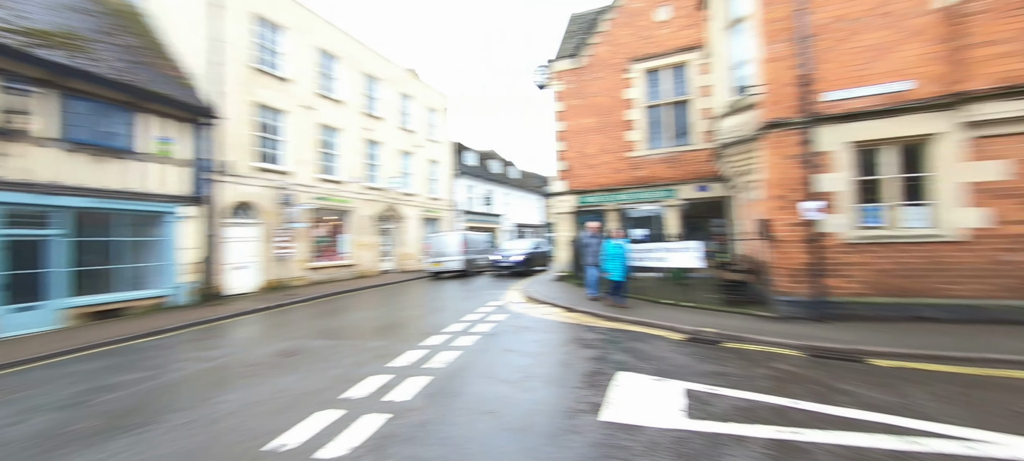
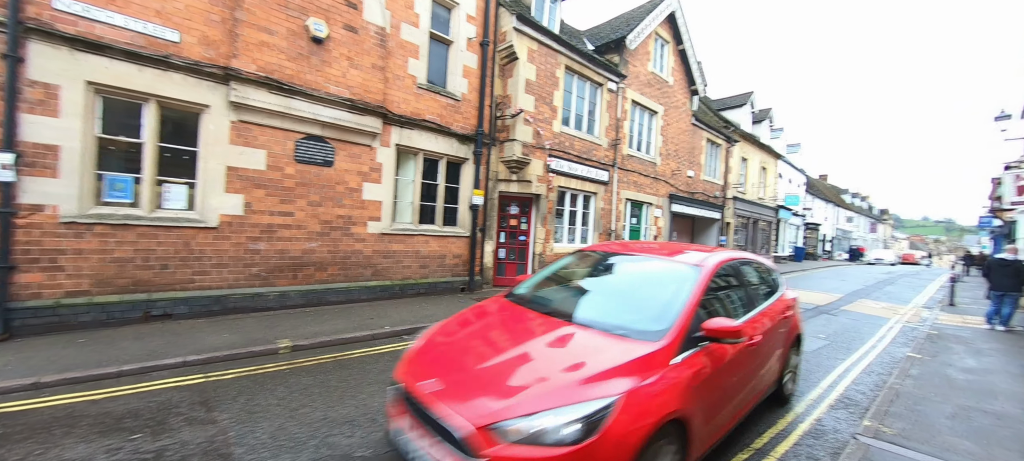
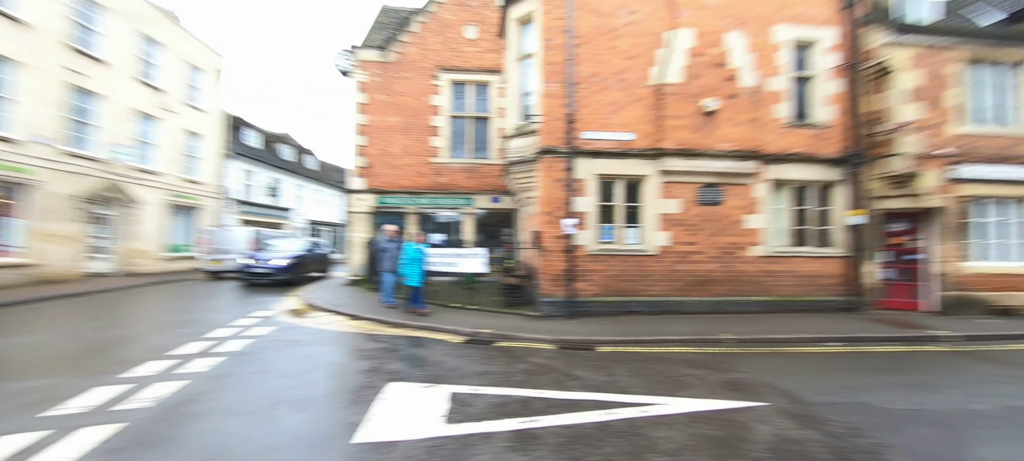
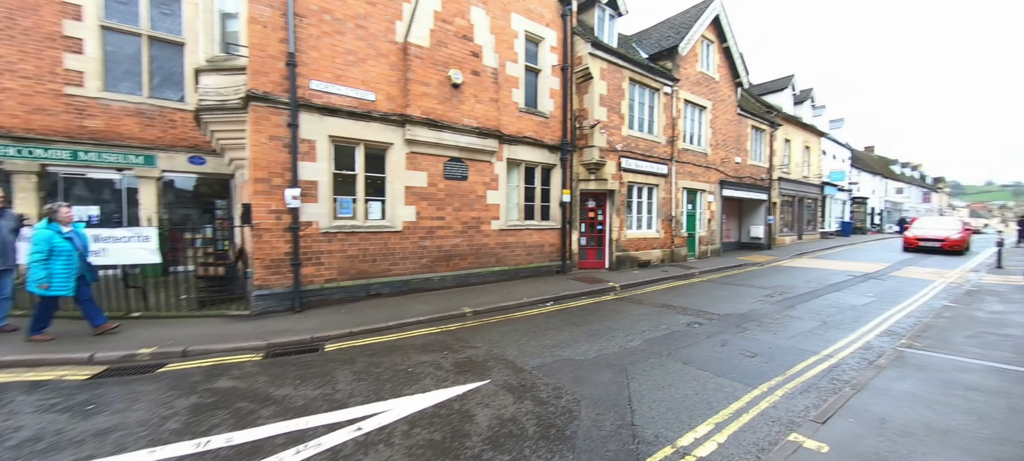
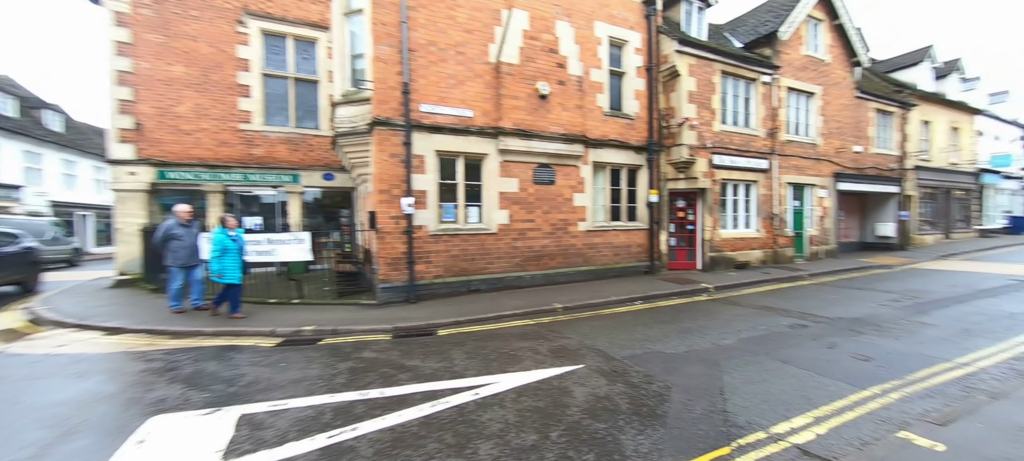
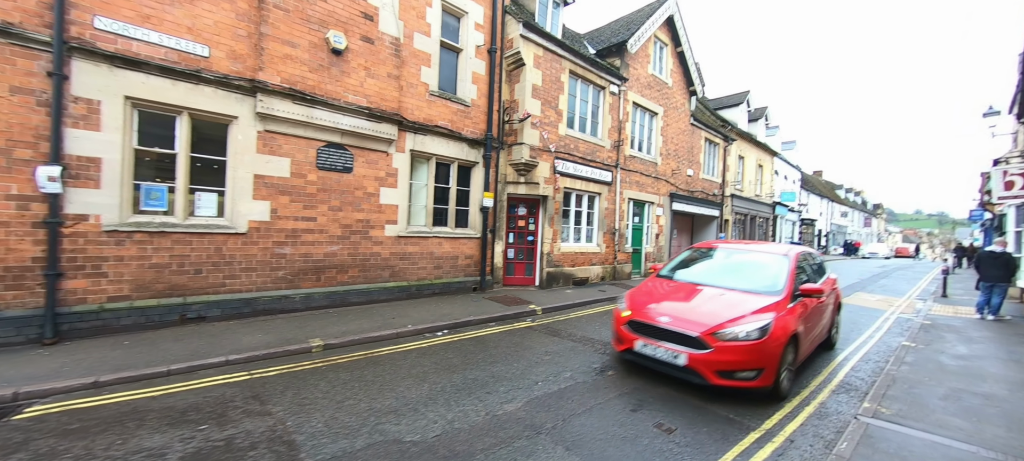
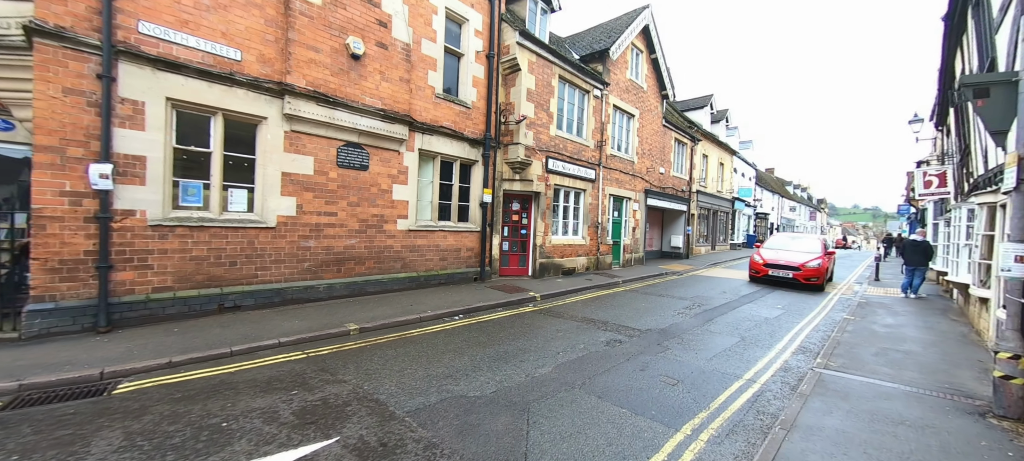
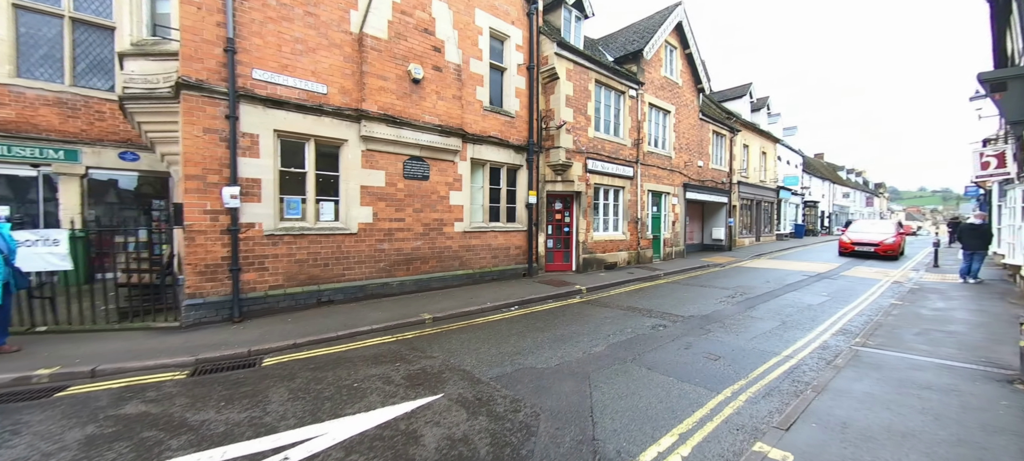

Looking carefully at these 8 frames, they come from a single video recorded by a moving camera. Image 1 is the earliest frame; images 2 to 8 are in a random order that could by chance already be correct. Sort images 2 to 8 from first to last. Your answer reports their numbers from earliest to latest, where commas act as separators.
3, 5, 4, 8, 7, 6, 2
